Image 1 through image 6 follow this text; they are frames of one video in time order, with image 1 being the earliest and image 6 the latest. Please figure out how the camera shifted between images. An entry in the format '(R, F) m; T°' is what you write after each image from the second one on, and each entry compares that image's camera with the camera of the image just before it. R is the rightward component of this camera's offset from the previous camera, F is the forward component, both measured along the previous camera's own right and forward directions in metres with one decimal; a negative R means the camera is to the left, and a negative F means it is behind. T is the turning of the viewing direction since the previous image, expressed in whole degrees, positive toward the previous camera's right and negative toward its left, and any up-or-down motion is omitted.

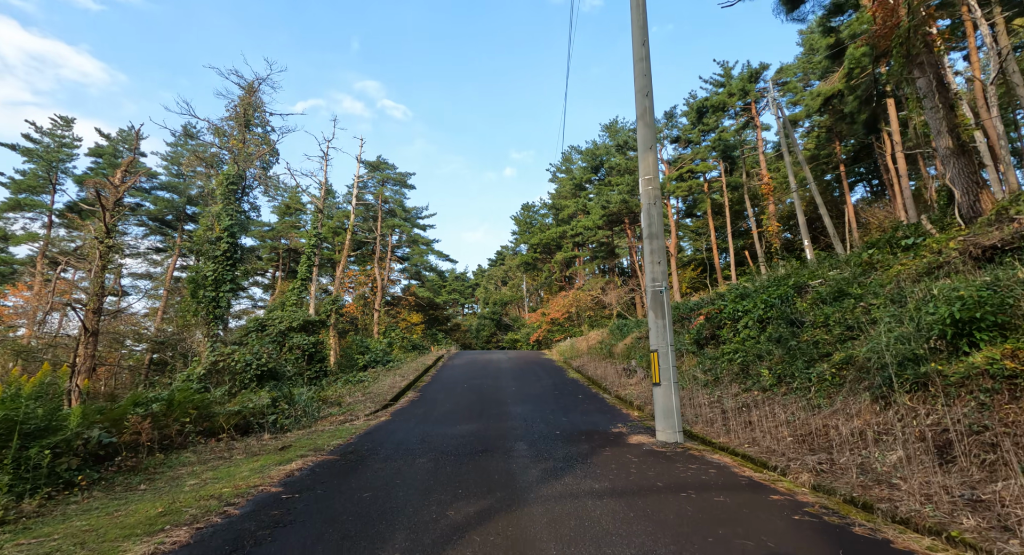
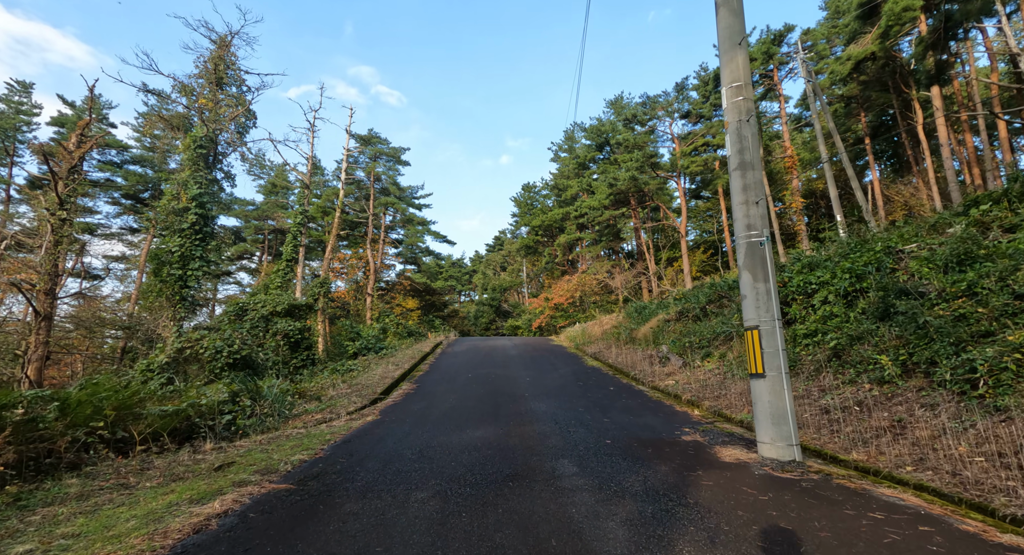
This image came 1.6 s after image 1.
(-0.3, +1.7) m; 0°
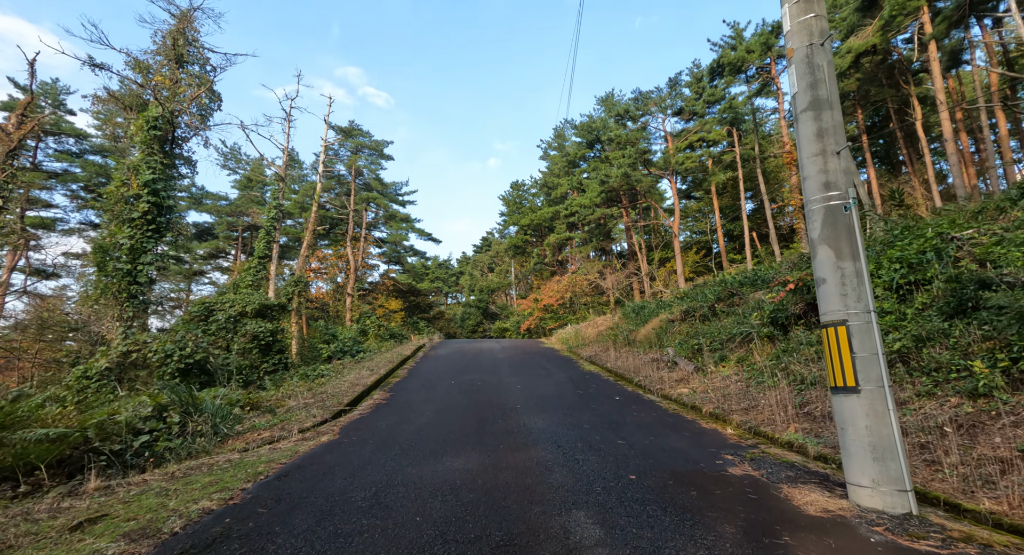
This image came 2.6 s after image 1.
(0.0, +1.1) m; +1°
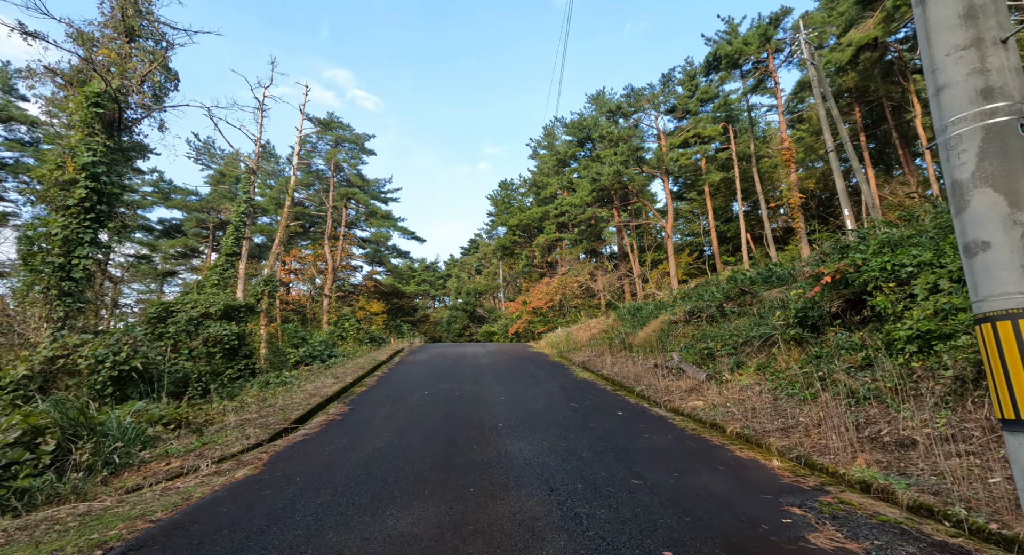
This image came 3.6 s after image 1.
(+0.1, +1.2) m; +1°
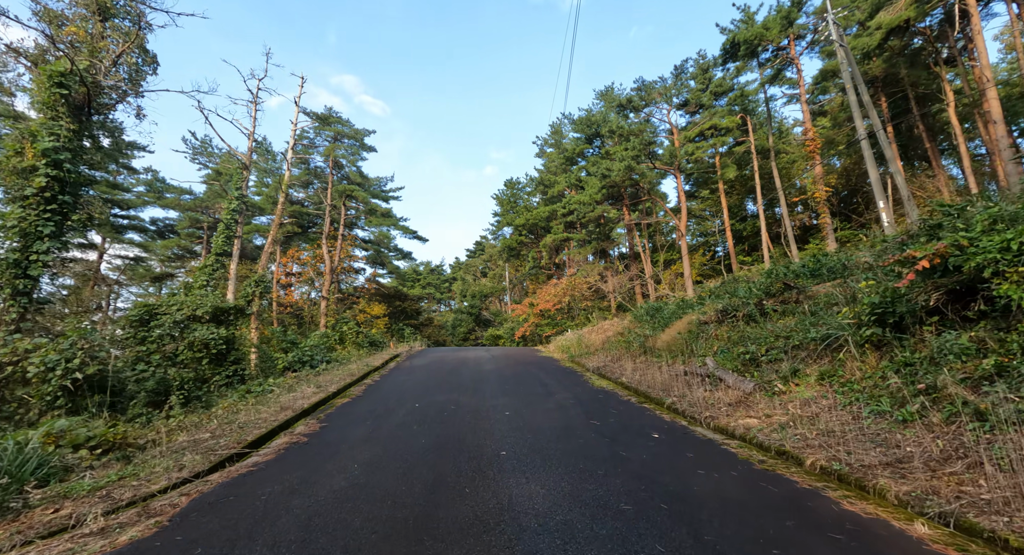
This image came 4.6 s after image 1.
(0.0, +1.1) m; -1°
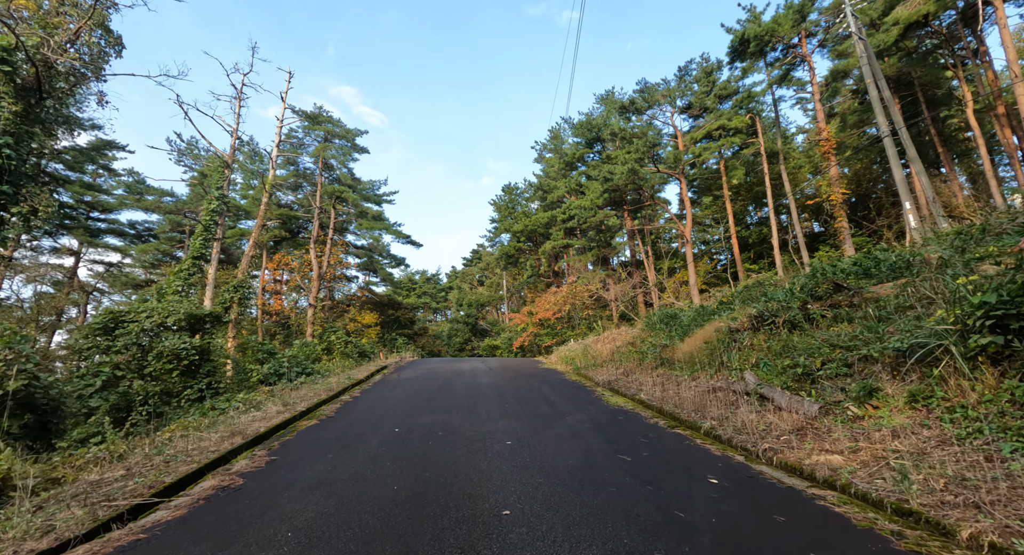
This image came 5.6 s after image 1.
(-0.1, +1.1) m; 0°
